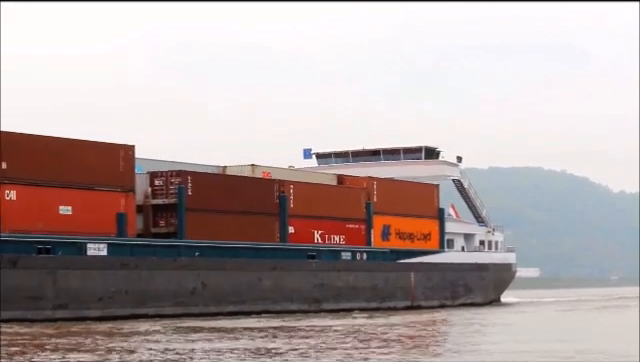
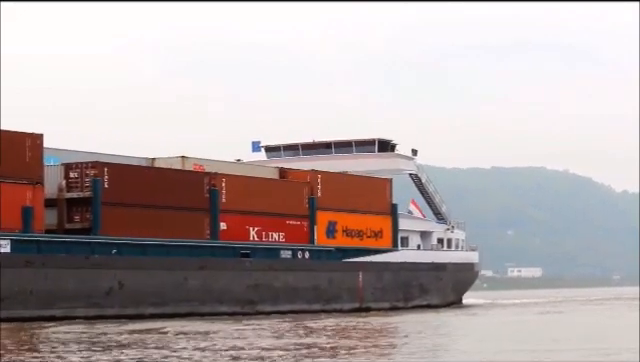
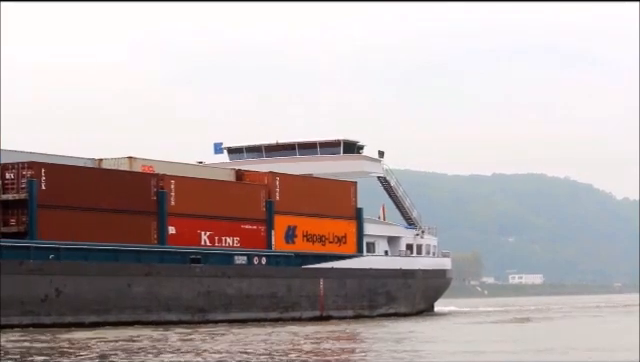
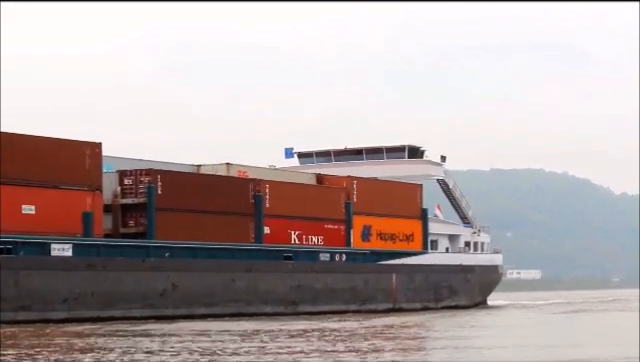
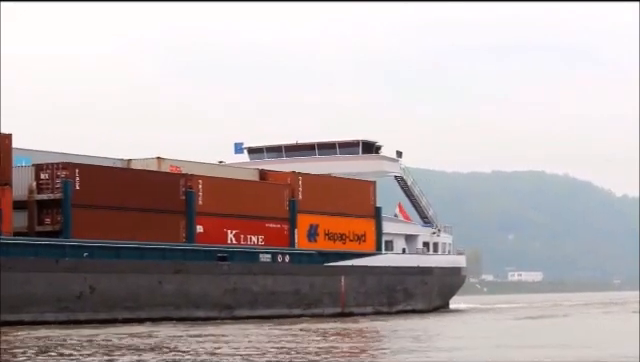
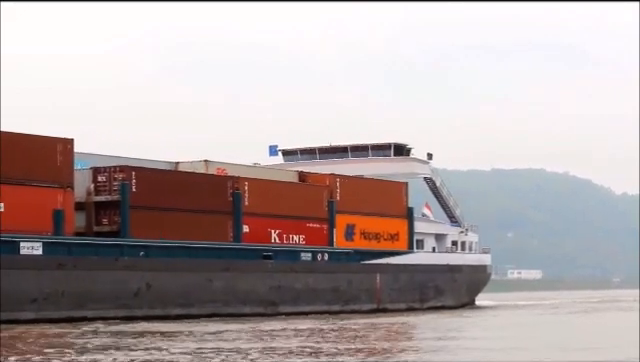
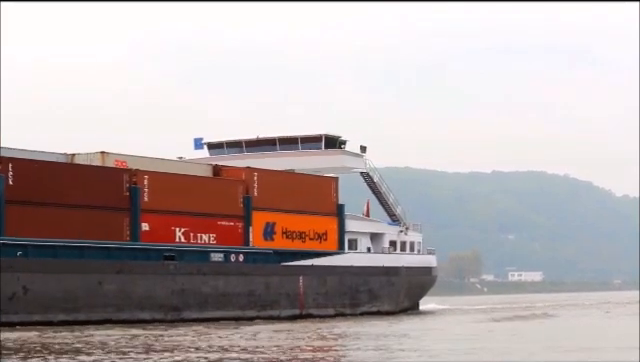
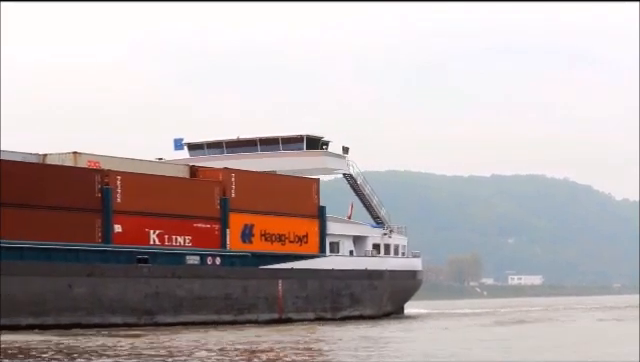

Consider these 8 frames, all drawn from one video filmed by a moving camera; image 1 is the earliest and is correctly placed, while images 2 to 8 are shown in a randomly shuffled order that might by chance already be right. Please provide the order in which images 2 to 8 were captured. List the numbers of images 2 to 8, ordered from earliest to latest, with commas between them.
4, 6, 2, 5, 3, 7, 8
